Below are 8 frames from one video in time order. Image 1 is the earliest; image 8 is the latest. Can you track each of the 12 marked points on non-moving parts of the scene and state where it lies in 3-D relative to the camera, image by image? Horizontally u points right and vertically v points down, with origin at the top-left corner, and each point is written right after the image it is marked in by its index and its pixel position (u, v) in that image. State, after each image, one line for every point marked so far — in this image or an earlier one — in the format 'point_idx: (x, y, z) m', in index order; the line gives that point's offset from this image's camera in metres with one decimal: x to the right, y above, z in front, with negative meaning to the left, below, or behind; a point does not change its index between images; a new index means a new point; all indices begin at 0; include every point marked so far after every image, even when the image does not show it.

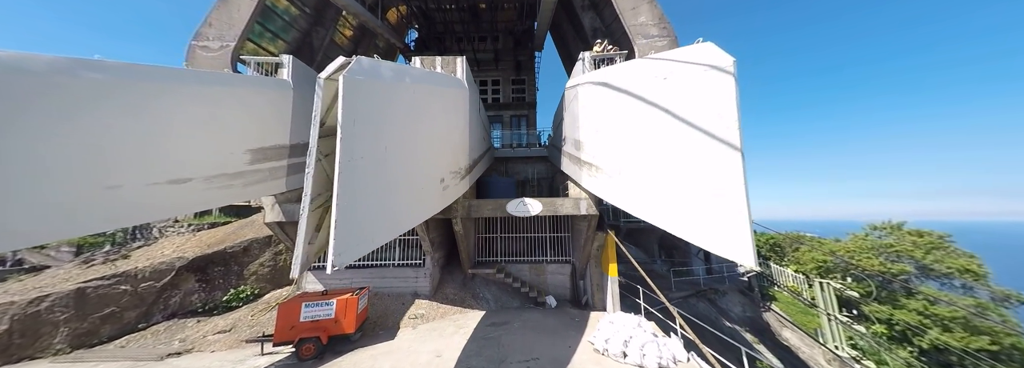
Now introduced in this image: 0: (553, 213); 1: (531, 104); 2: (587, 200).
0: (+0.9, -0.7, +5.2) m
1: (+1.0, +3.9, +12.0) m
2: (+1.6, -0.4, +5.2) m
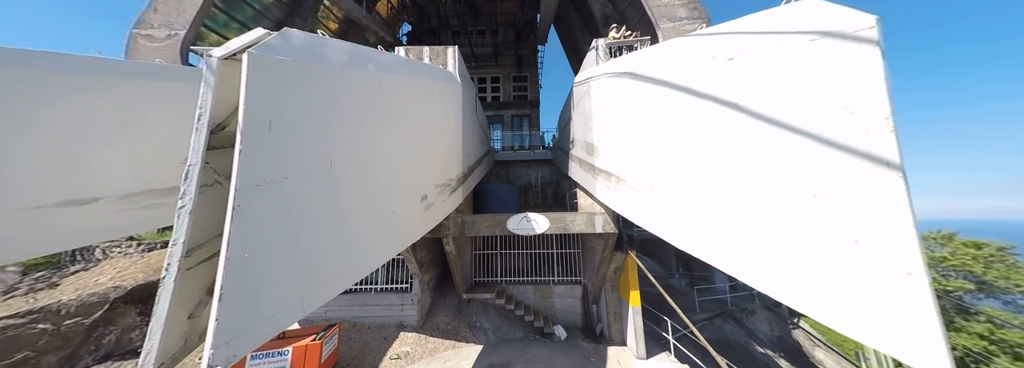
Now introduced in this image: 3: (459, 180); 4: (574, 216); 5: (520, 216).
0: (+0.9, -0.9, +4.4) m
1: (+1.0, +3.7, +11.2) m
2: (+1.6, -0.6, +4.3) m
3: (-1.1, 0.0, +4.6) m
4: (+1.1, -0.6, +4.4) m
5: (+0.2, -0.6, +4.5) m
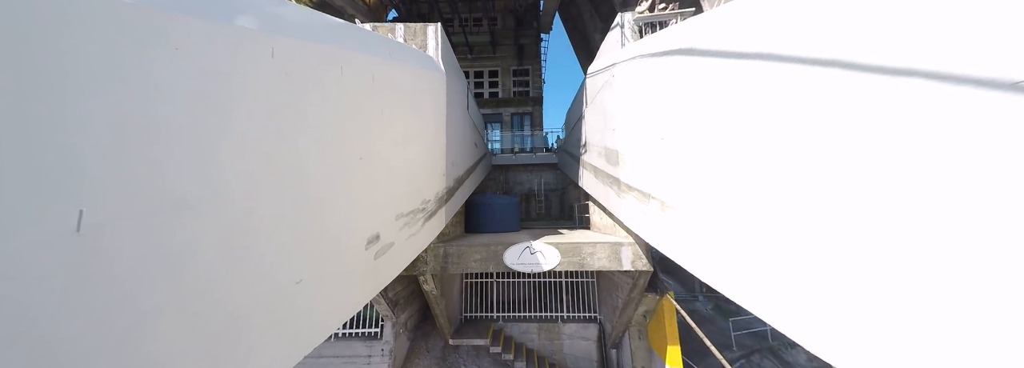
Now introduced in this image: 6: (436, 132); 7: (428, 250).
0: (+0.9, -1.2, +3.3) m
1: (+1.0, +3.5, +10.1) m
2: (+1.6, -0.9, +3.3) m
3: (-1.1, -0.3, +3.5) m
4: (+1.1, -0.9, +3.3) m
5: (+0.1, -0.9, +3.4) m
6: (-1.1, +0.7, +3.5) m
7: (-1.2, -0.9, +3.4) m
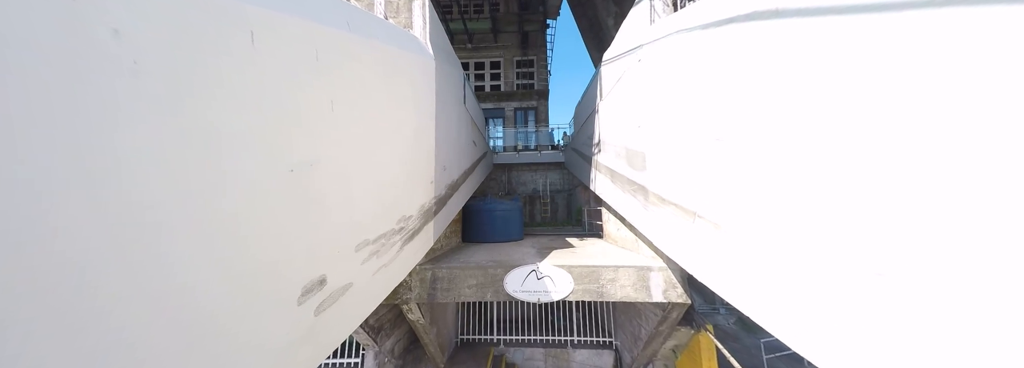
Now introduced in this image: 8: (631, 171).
0: (+0.9, -1.3, +2.7) m
1: (+1.1, +3.5, +9.4) m
2: (+1.6, -1.0, +2.6) m
3: (-1.1, -0.4, +2.9) m
4: (+1.1, -1.0, +2.7) m
5: (+0.2, -1.0, +2.8) m
6: (-1.1, +0.6, +2.9) m
7: (-1.1, -1.0, +2.8) m
8: (+1.9, +0.2, +3.8) m
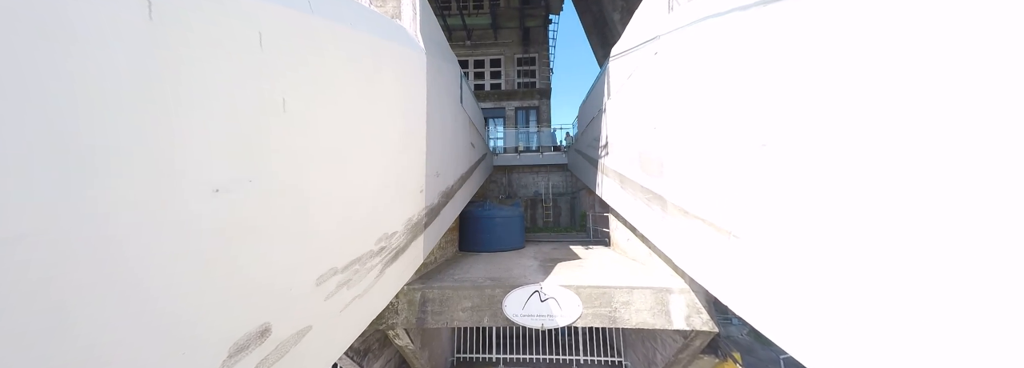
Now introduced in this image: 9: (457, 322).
0: (+0.9, -1.4, +2.4) m
1: (+1.2, +3.4, +9.1) m
2: (+1.6, -1.1, +2.3) m
3: (-1.1, -0.5, +2.6) m
4: (+1.1, -1.1, +2.4) m
5: (+0.2, -1.1, +2.5) m
6: (-1.1, +0.5, +2.5) m
7: (-1.1, -1.1, +2.5) m
8: (+1.9, +0.1, +3.5) m
9: (-0.6, -1.4, +2.5) m
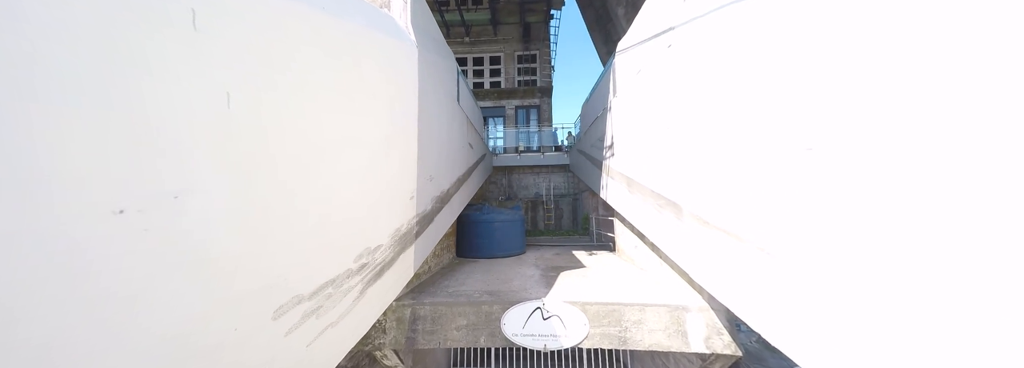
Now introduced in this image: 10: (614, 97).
0: (+0.9, -1.4, +2.2) m
1: (+1.2, +3.4, +8.8) m
2: (+1.6, -1.1, +2.1) m
3: (-1.1, -0.5, +2.4) m
4: (+1.1, -1.1, +2.1) m
5: (+0.2, -1.1, +2.3) m
6: (-1.1, +0.5, +2.3) m
7: (-1.1, -1.2, +2.3) m
8: (+1.9, +0.1, +3.3) m
9: (-0.6, -1.5, +2.3) m
10: (+1.8, +1.6, +4.4) m
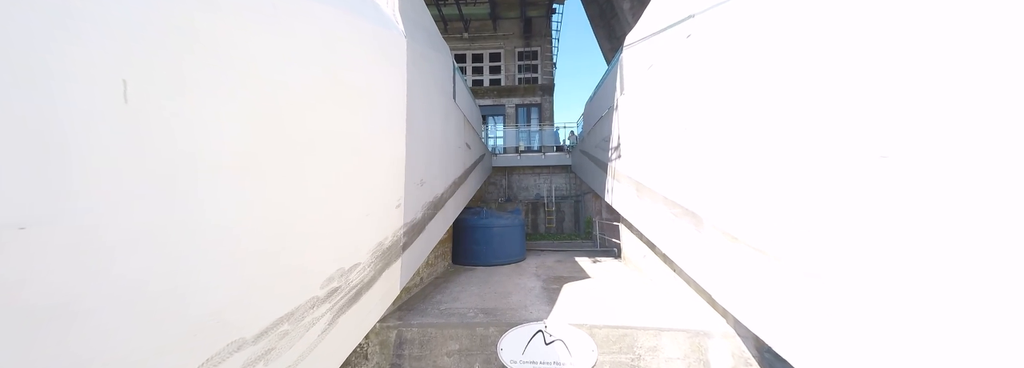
0: (+0.9, -1.5, +1.9) m
1: (+1.2, +3.3, +8.5) m
2: (+1.6, -1.2, +1.8) m
3: (-1.1, -0.6, +2.1) m
4: (+1.1, -1.2, +1.9) m
5: (+0.2, -1.2, +2.0) m
6: (-1.1, +0.4, +2.1) m
7: (-1.2, -1.2, +2.0) m
8: (+1.9, 0.0, +3.0) m
9: (-0.6, -1.5, +2.0) m
10: (+1.8, +1.5, +4.1) m
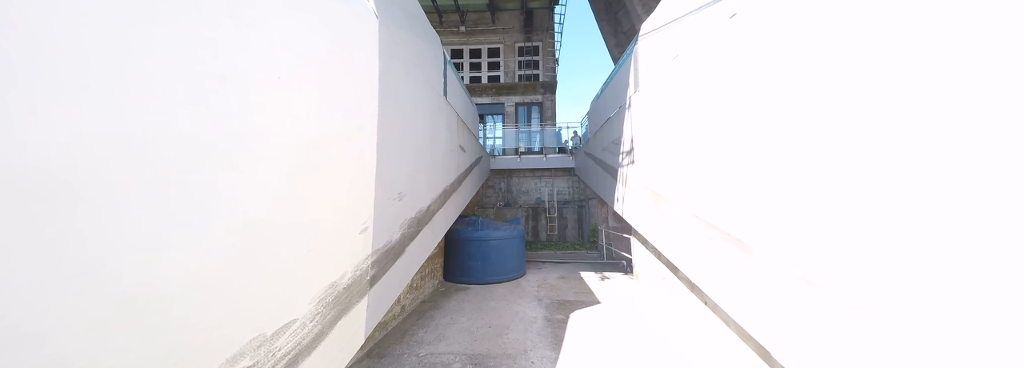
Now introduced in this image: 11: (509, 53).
0: (+0.9, -1.6, +1.4) m
1: (+1.2, +3.2, +8.1) m
2: (+1.6, -1.3, +1.4) m
3: (-1.1, -0.7, +1.7) m
4: (+1.1, -1.3, +1.4) m
5: (+0.1, -1.3, +1.6) m
6: (-1.1, +0.3, +1.6) m
7: (-1.2, -1.4, +1.6) m
8: (+1.9, -0.1, +2.6) m
9: (-0.6, -1.6, +1.6) m
10: (+1.8, +1.4, +3.6) m
11: (-0.1, +4.4, +8.3) m
